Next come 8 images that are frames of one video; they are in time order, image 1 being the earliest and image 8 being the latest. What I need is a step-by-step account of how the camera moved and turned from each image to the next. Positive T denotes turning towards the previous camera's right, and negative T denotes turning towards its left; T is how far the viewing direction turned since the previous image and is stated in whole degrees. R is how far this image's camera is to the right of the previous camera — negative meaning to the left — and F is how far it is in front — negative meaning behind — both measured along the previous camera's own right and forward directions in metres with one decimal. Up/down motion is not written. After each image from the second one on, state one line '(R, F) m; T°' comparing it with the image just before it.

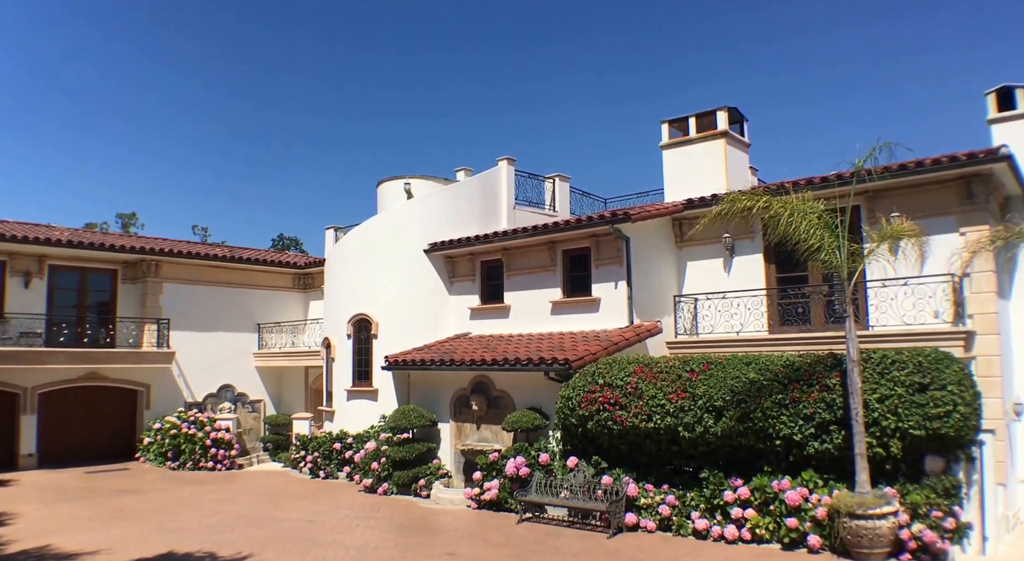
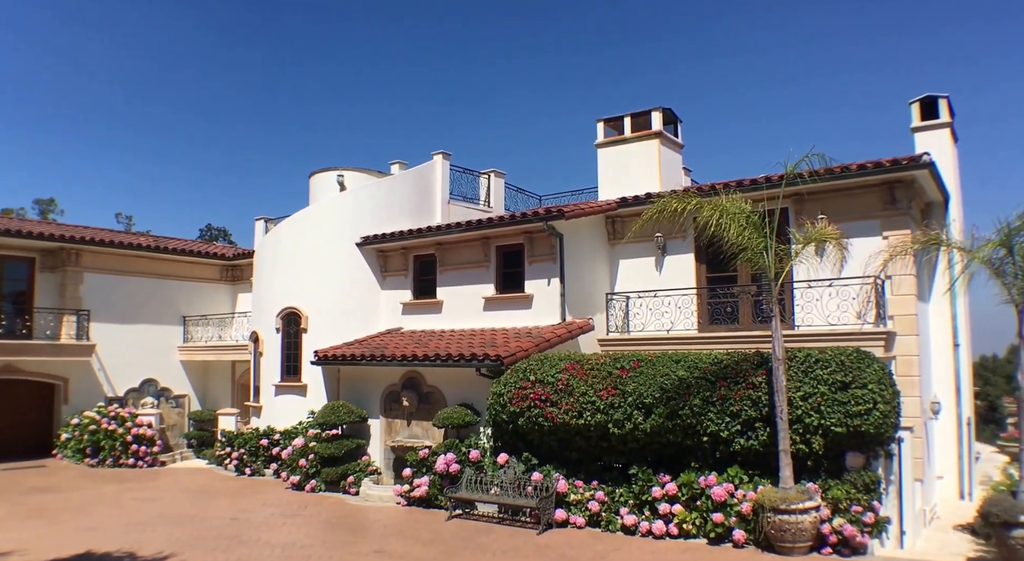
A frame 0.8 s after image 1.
(+0.4, +0.1) m; +4°
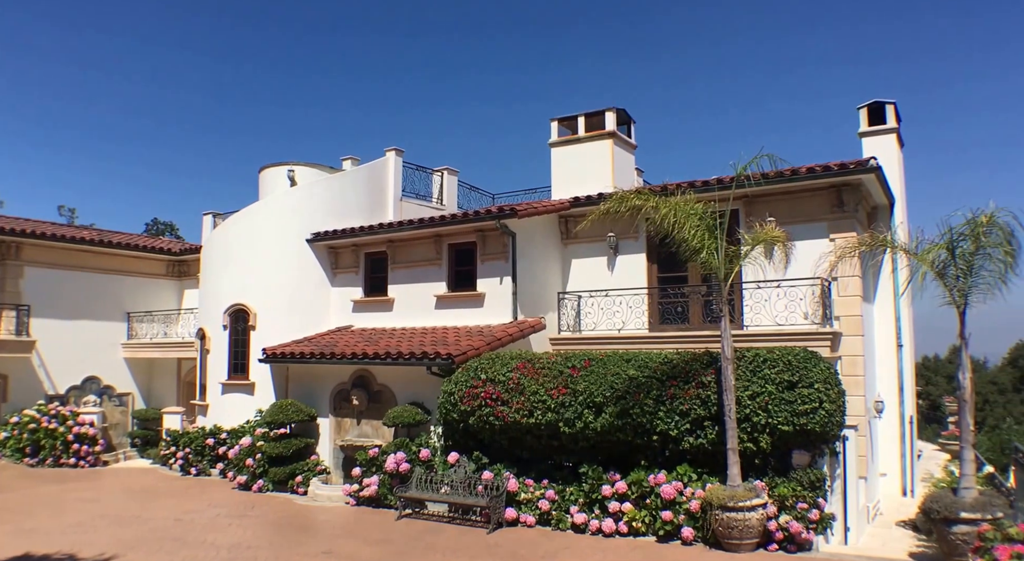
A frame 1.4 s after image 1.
(+0.3, 0.0) m; +2°
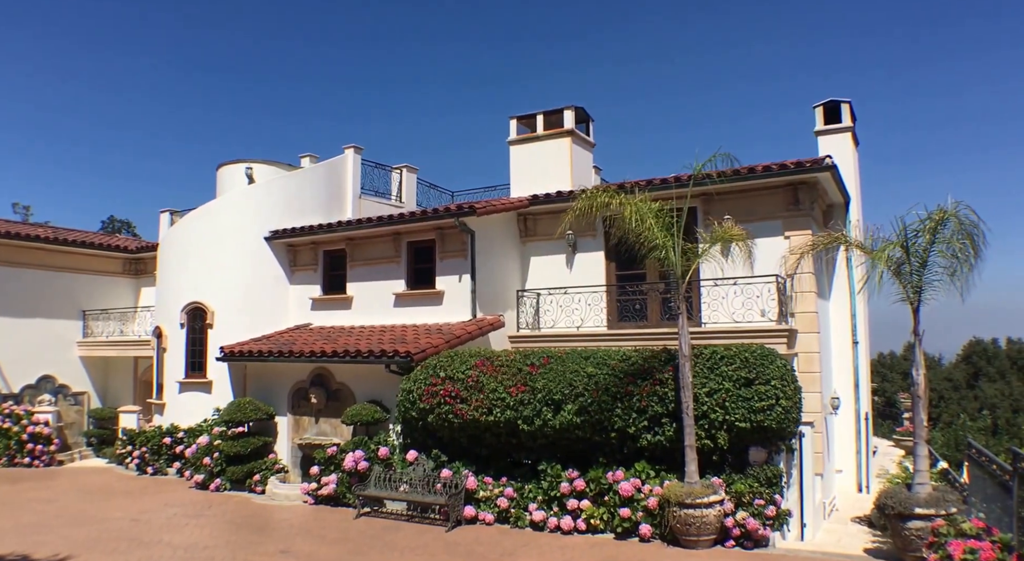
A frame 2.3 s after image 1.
(+0.4, -0.1) m; +1°
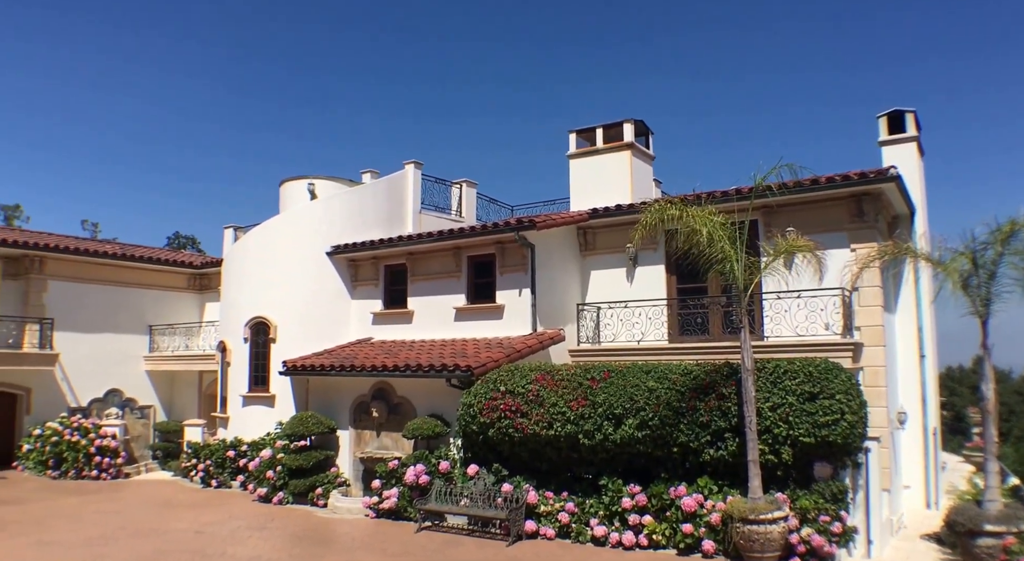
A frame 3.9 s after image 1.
(-0.6, 0.0) m; -2°
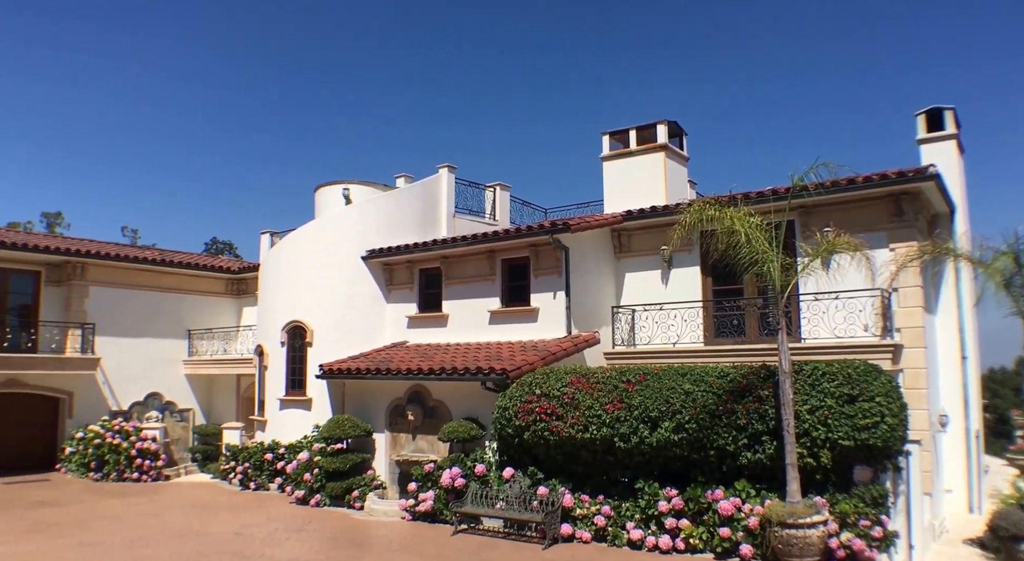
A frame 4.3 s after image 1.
(-0.2, 0.0) m; -2°
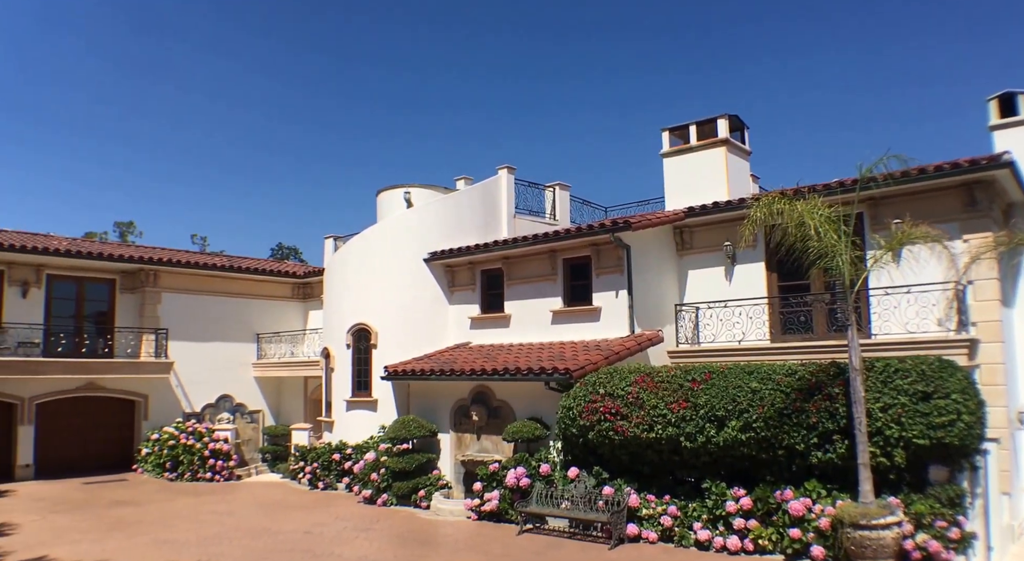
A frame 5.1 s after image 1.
(-0.3, 0.0) m; -3°
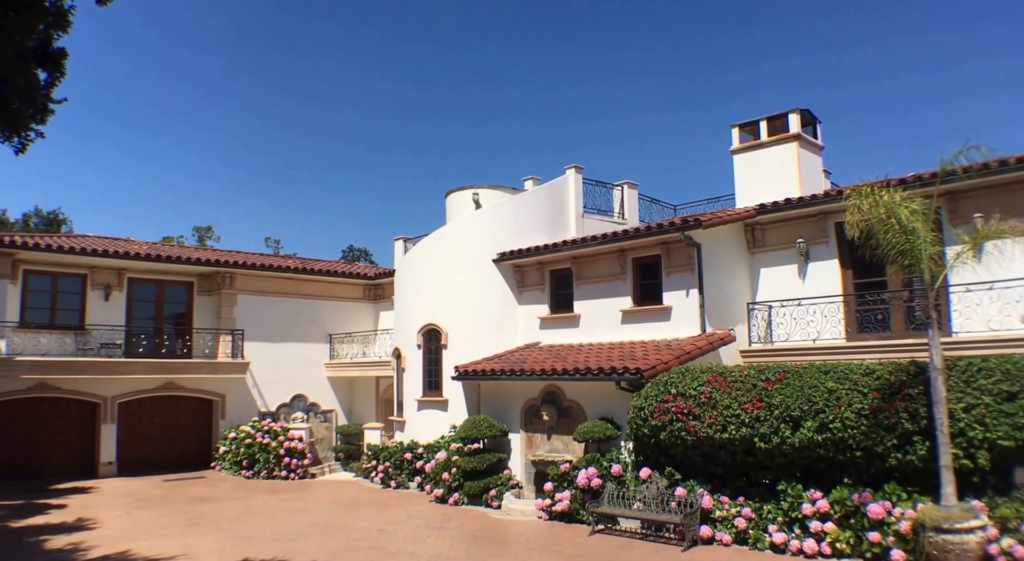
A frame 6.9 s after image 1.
(-0.5, -0.1) m; -3°
